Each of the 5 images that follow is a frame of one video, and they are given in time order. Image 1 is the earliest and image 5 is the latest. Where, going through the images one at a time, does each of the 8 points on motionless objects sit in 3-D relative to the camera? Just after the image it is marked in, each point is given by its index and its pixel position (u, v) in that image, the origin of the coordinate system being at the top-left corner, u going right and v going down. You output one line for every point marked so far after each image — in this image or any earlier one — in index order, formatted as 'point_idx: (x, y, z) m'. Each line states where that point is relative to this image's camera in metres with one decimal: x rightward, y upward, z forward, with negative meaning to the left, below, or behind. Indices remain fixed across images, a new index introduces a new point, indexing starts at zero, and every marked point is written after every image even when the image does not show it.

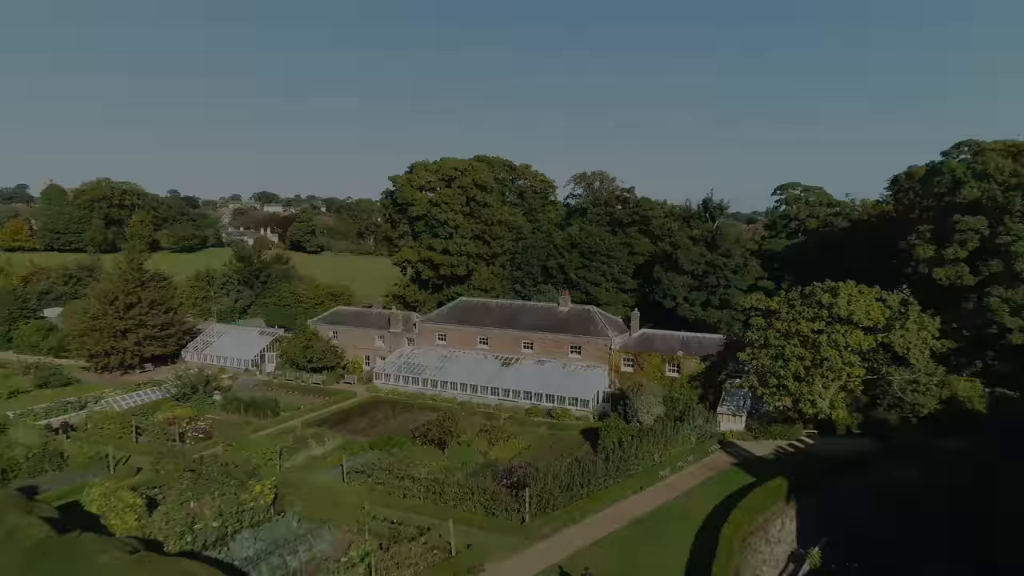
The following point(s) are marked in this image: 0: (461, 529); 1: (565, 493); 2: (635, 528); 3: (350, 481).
0: (-1.7, -8.2, +16.8) m
1: (+1.9, -7.5, +18.0) m
2: (+4.3, -8.2, +16.8) m
3: (-6.2, -7.3, +19.1) m
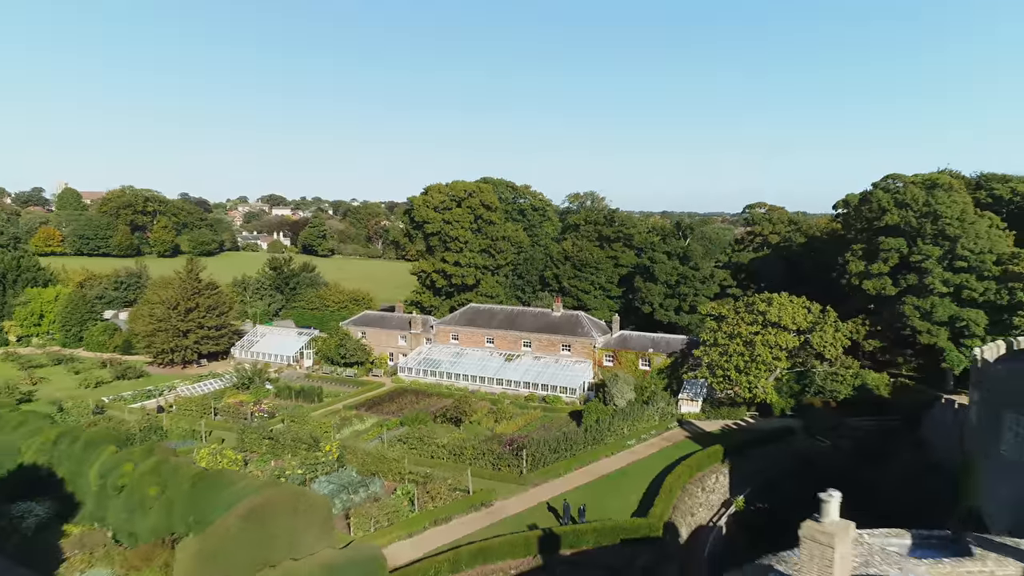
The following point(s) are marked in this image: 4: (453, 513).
0: (-1.7, -8.8, +22.6) m
1: (+2.0, -8.1, +23.8) m
2: (+4.4, -8.8, +22.6) m
3: (-6.2, -7.9, +25.0) m
4: (-2.4, -9.0, +19.6) m
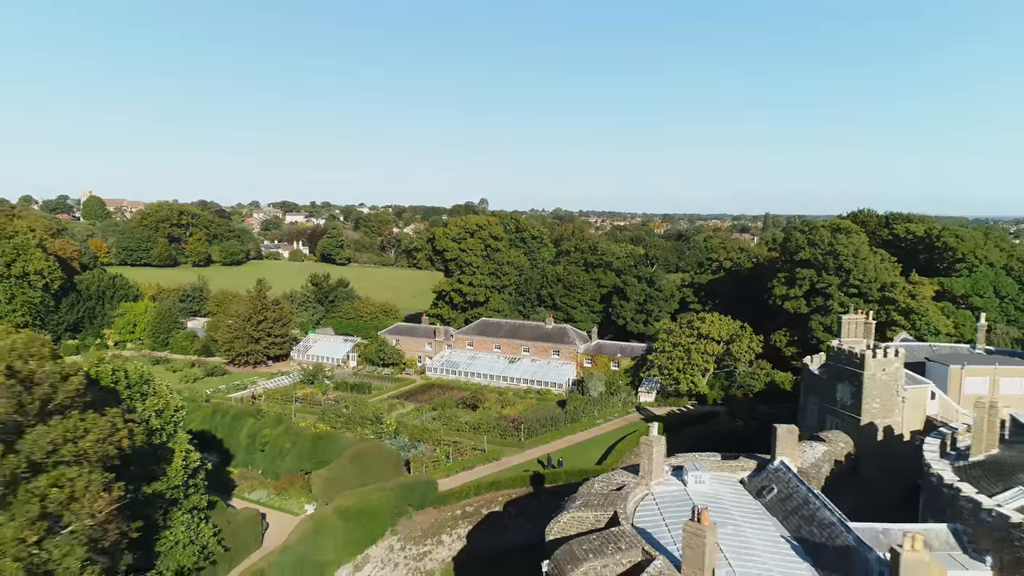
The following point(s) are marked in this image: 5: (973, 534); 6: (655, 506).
0: (-1.5, -10.4, +32.8) m
1: (+2.1, -9.8, +34.0) m
2: (+4.5, -10.5, +32.8) m
3: (-6.0, -9.6, +35.2) m
4: (-2.3, -10.6, +29.8) m
5: (+14.4, -7.7, +15.4) m
6: (+4.9, -7.5, +16.8) m
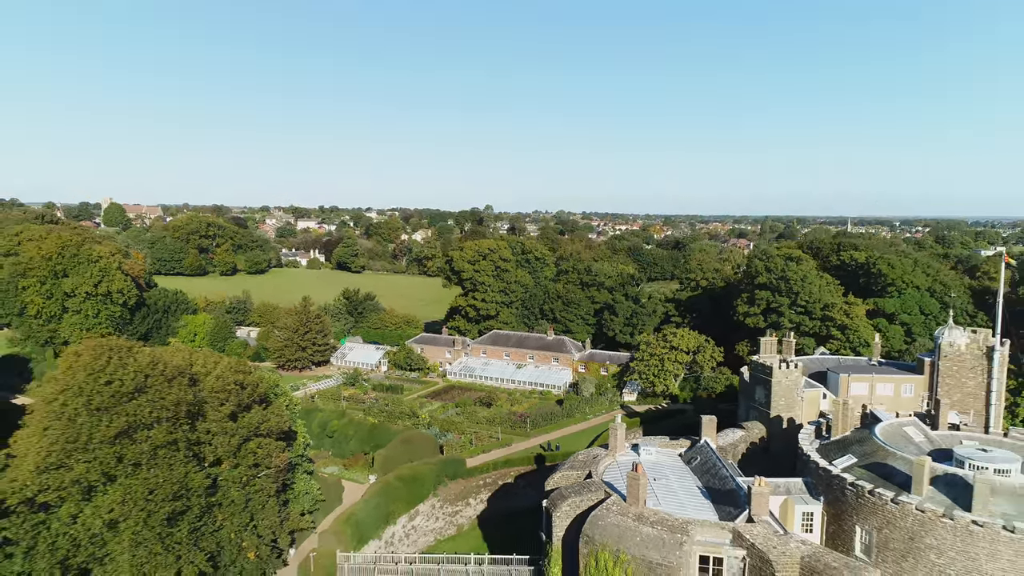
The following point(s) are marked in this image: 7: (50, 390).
0: (-0.8, -12.4, +41.7) m
1: (+2.8, -11.7, +42.8) m
2: (+5.2, -12.4, +41.6) m
3: (-5.3, -11.6, +44.1) m
4: (-1.6, -12.6, +38.6) m
5: (+15.0, -9.6, +24.2) m
6: (+5.5, -9.4, +25.6) m
7: (-17.8, -3.9, +18.9) m
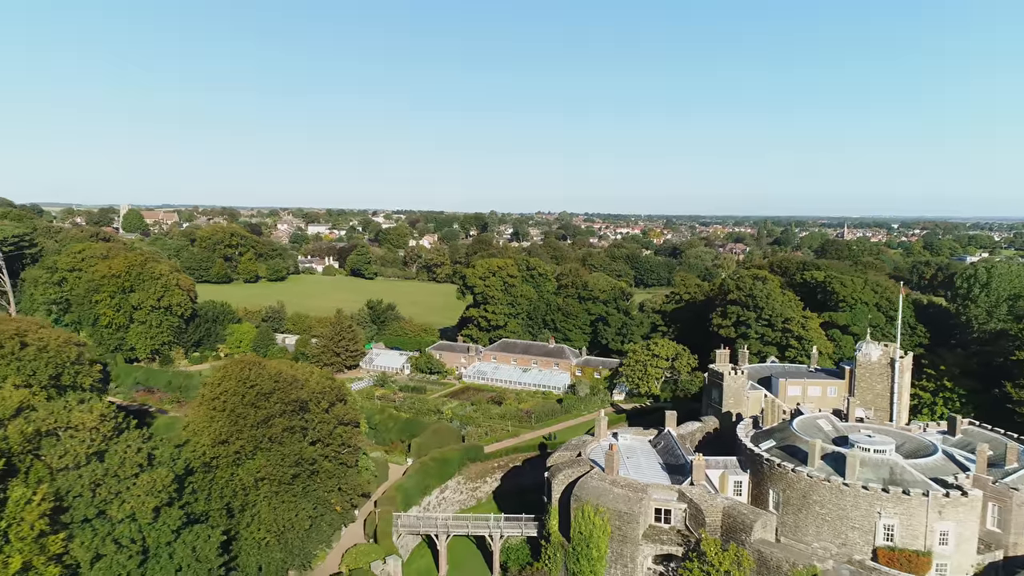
0: (-0.1, -14.3, +50.4) m
1: (+3.6, -13.6, +51.6) m
2: (+6.0, -14.4, +50.3) m
3: (-4.5, -13.5, +52.9) m
4: (-0.8, -14.5, +47.4) m
5: (+15.7, -11.6, +32.8) m
6: (+6.2, -11.4, +34.3) m
7: (-17.2, -5.8, +27.8) m
